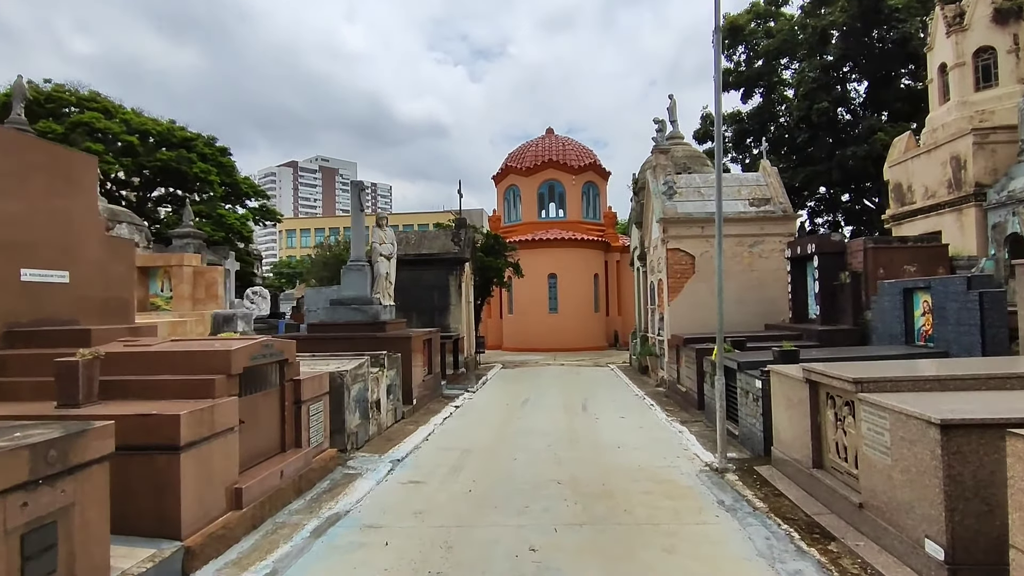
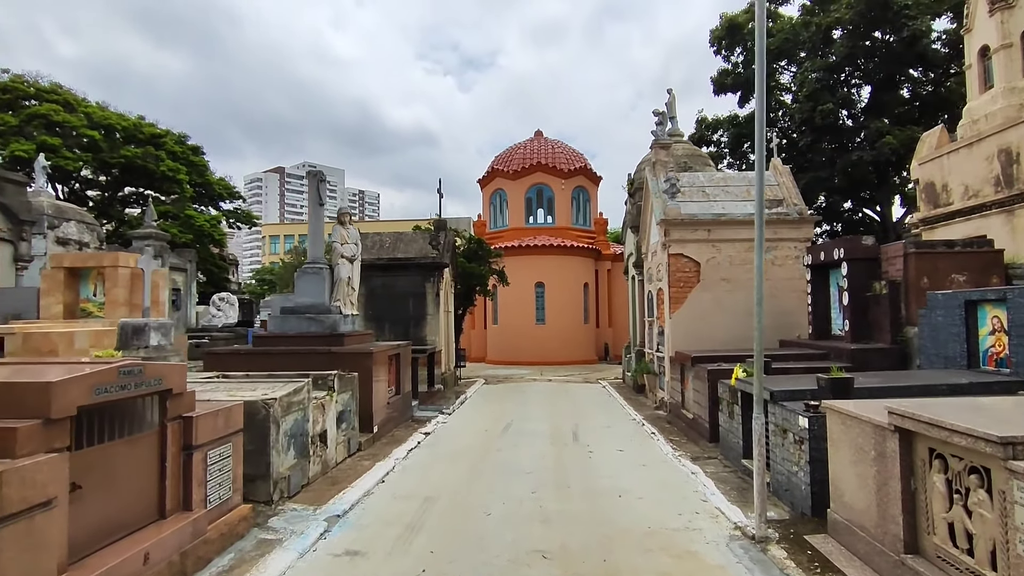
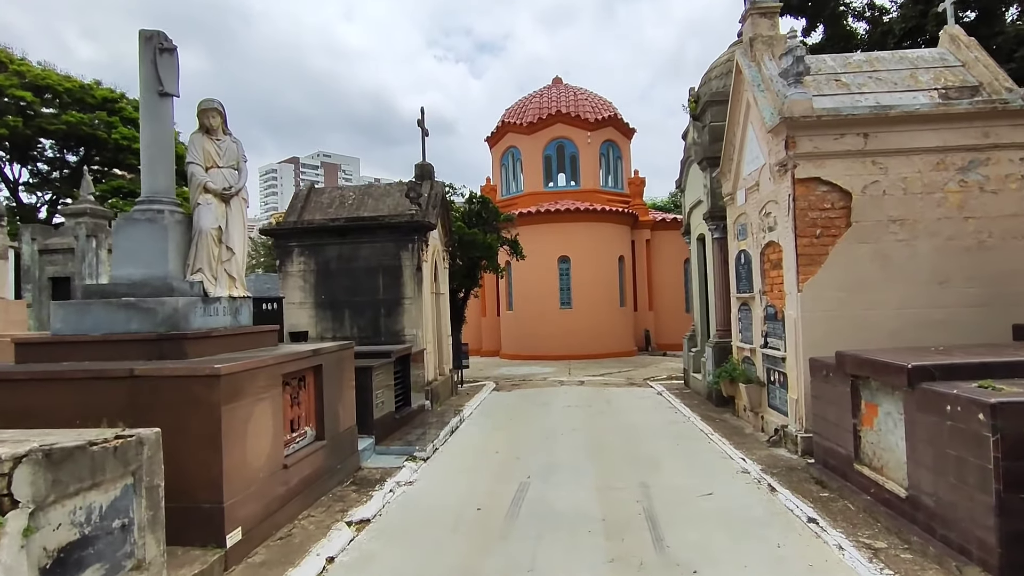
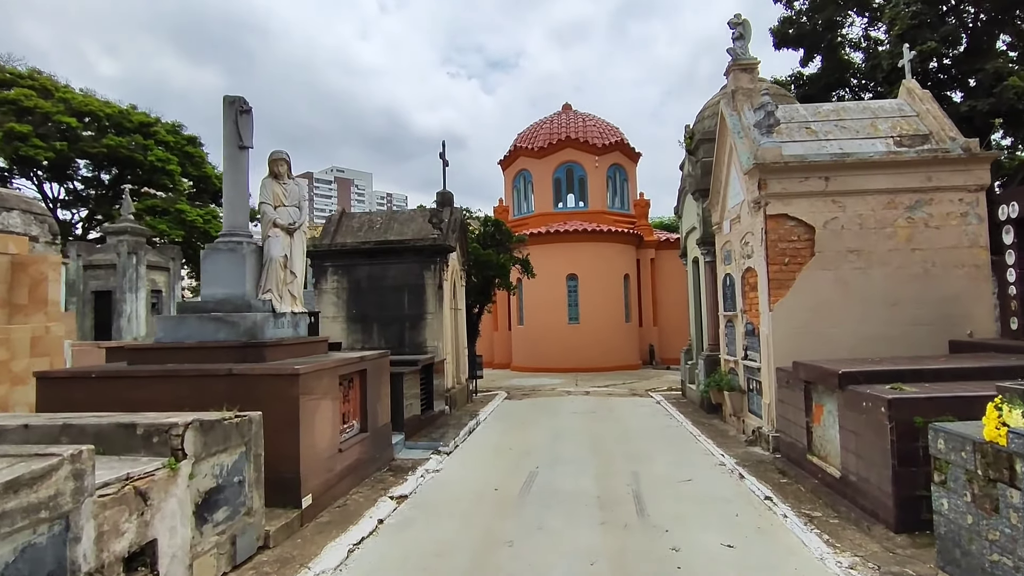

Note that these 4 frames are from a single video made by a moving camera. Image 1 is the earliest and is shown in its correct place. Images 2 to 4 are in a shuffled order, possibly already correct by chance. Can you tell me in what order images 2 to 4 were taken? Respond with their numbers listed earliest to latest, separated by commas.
2, 4, 3
